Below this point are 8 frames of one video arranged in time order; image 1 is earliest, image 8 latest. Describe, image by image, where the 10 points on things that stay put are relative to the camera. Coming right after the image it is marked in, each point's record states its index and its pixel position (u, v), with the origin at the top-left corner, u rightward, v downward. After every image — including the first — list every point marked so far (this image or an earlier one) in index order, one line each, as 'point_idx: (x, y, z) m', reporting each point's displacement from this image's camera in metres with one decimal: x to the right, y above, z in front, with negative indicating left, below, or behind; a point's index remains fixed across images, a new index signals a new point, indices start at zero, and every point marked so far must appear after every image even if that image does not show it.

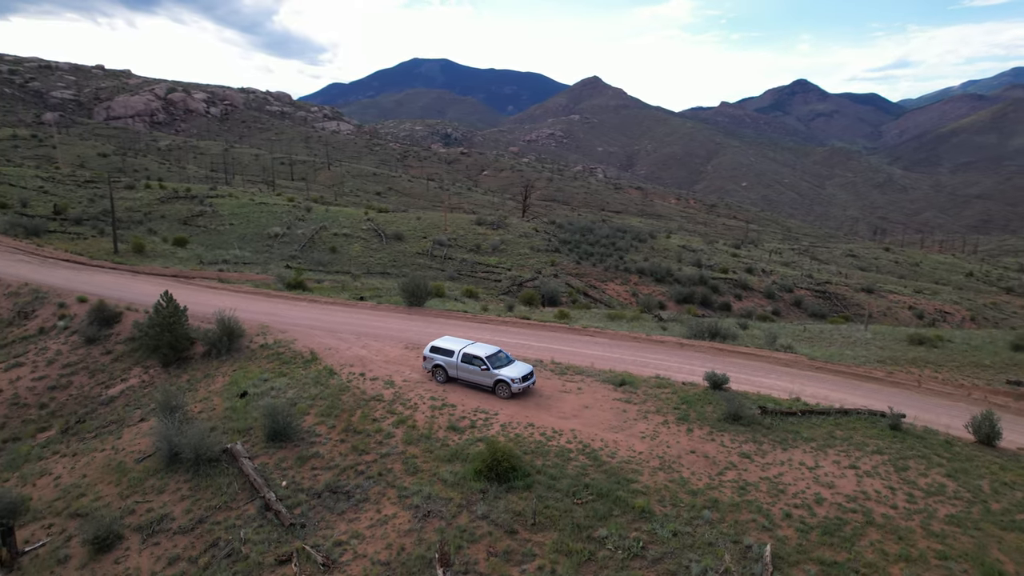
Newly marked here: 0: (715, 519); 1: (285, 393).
0: (+3.6, -4.2, +11.9) m
1: (-6.0, -2.8, +17.4) m
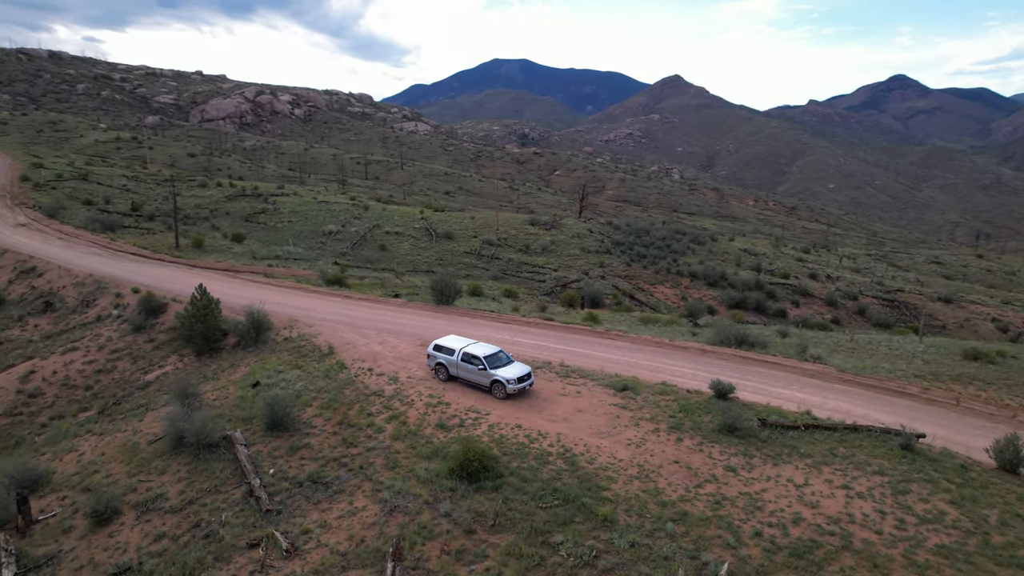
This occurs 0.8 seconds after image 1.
0: (+2.9, -4.3, +11.5) m
1: (-6.0, -2.7, +18.1) m
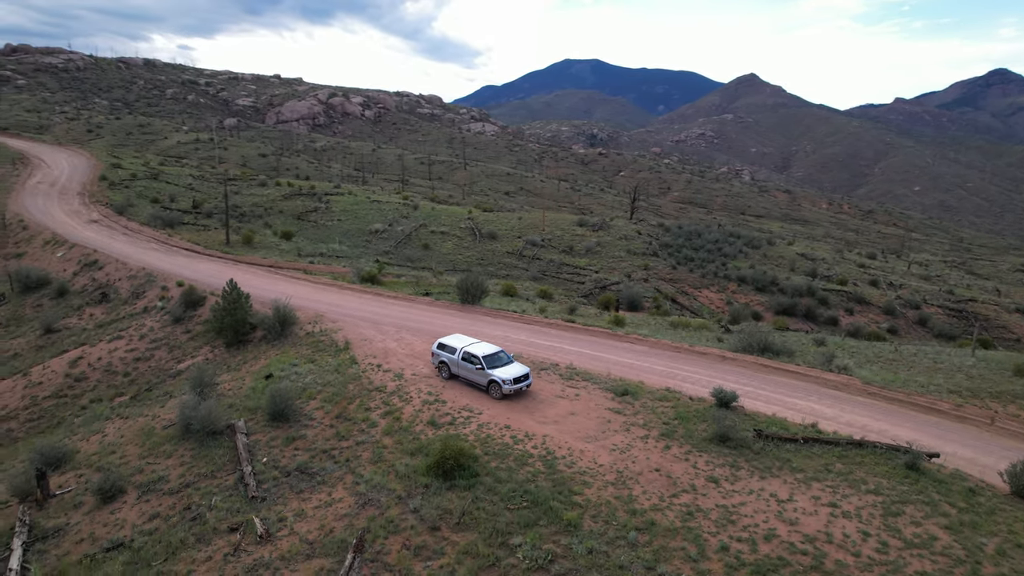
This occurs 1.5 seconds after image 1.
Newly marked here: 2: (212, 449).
0: (+2.2, -4.3, +11.3) m
1: (-5.9, -2.5, +18.7) m
2: (-7.0, -3.8, +15.5) m
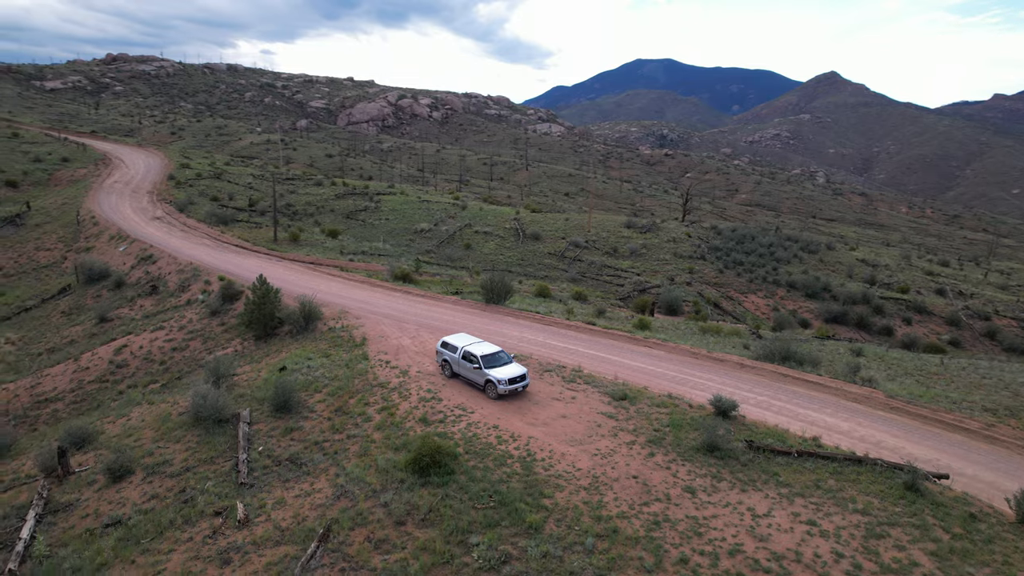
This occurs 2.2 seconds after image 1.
0: (+1.4, -4.4, +11.1) m
1: (-5.8, -2.4, +19.3) m
2: (-7.3, -3.6, +16.2) m
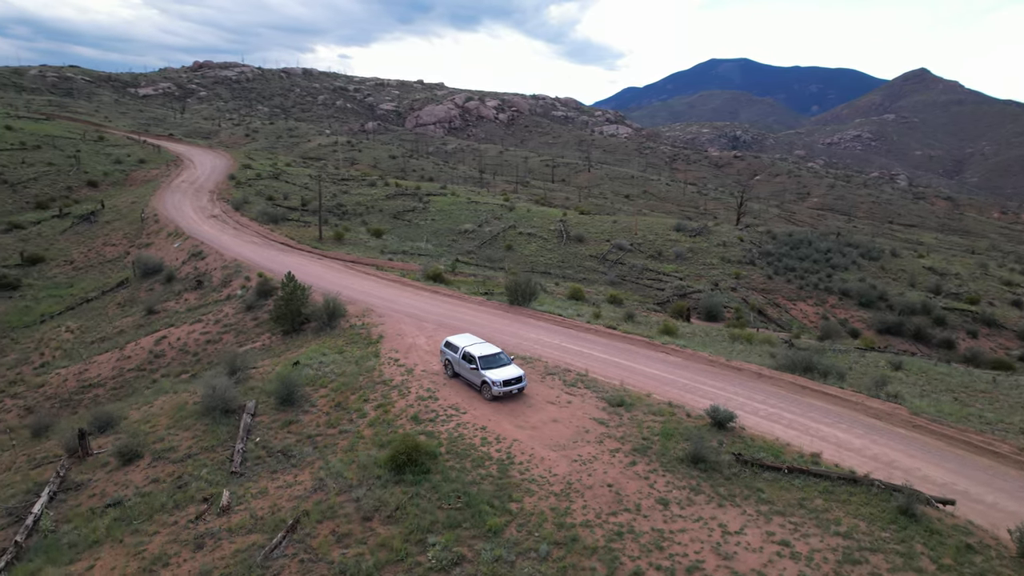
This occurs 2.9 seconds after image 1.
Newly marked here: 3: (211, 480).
0: (+0.7, -4.4, +10.9) m
1: (-5.6, -2.4, +19.9) m
2: (-7.4, -3.5, +16.9) m
3: (-6.6, -4.2, +14.5) m
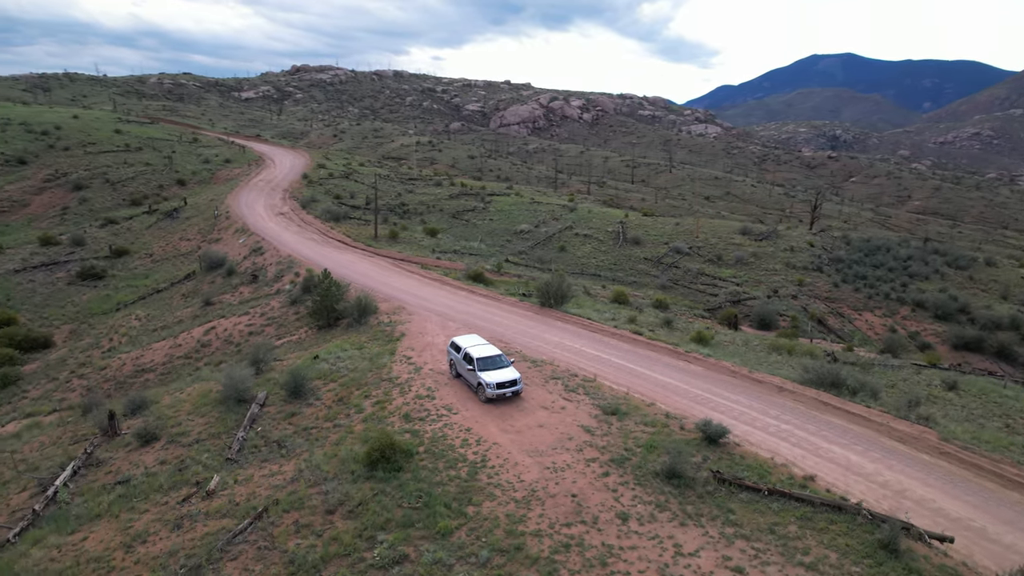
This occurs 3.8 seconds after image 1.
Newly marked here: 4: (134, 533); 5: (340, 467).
0: (-0.3, -4.5, +10.8) m
1: (-5.3, -2.3, +20.5) m
2: (-7.5, -3.4, +17.8) m
3: (-7.1, -4.1, +15.3) m
4: (-7.4, -4.8, +12.9) m
5: (-3.6, -3.8, +14.0) m
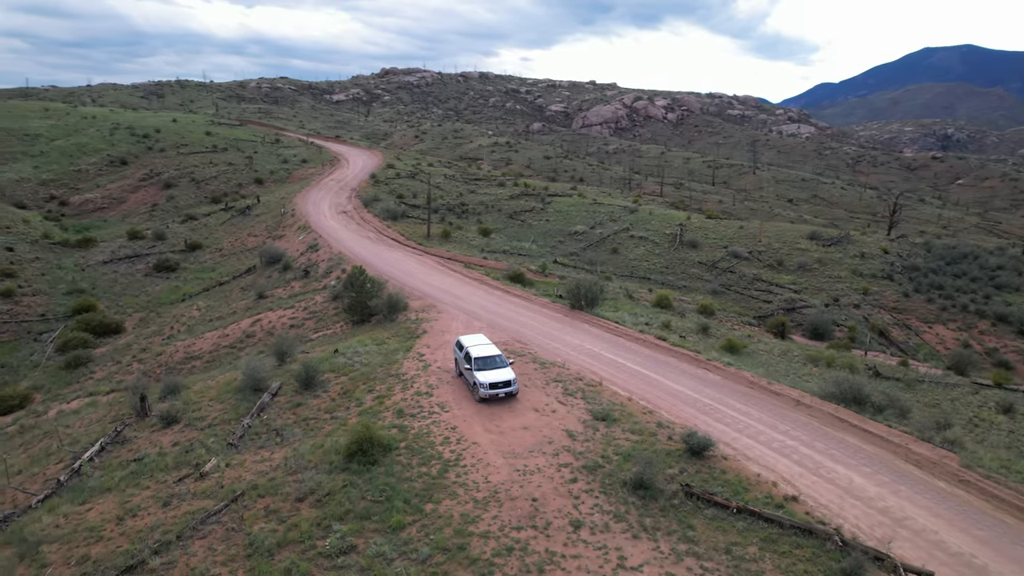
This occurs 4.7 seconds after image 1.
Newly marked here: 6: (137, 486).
0: (-1.3, -4.5, +10.9) m
1: (-5.0, -2.2, +21.1) m
2: (-7.5, -3.2, +18.7) m
3: (-7.4, -3.9, +16.3) m
4: (-8.0, -4.6, +13.9) m
5: (-4.1, -3.7, +14.5) m
6: (-8.5, -4.5, +14.9) m
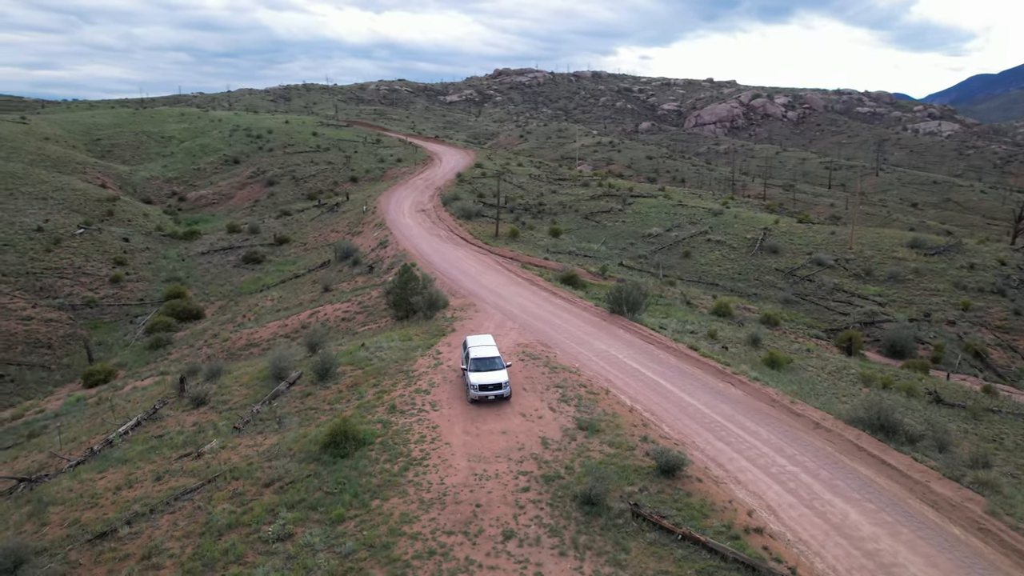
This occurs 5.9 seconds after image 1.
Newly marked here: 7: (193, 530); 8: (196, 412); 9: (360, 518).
0: (-2.6, -4.5, +11.0) m
1: (-4.4, -2.1, +21.7) m
2: (-7.3, -3.0, +19.8) m
3: (-7.7, -3.7, +17.3) m
4: (-8.7, -4.4, +15.1) m
5: (-4.7, -3.6, +15.0) m
6: (-8.9, -4.2, +16.2) m
7: (-6.0, -4.5, +12.4) m
8: (-9.2, -3.6, +19.3) m
9: (-2.7, -4.2, +12.0) m
